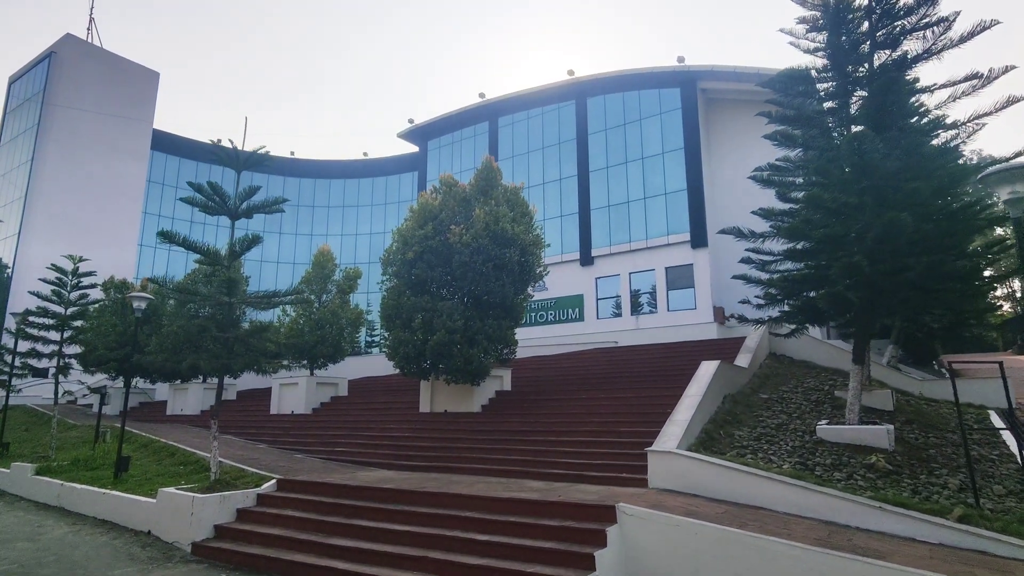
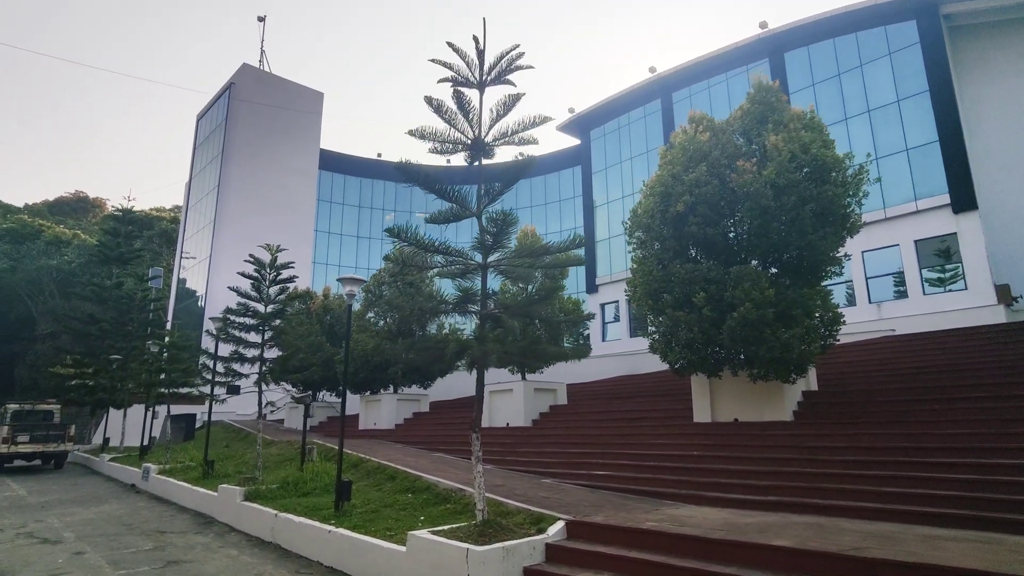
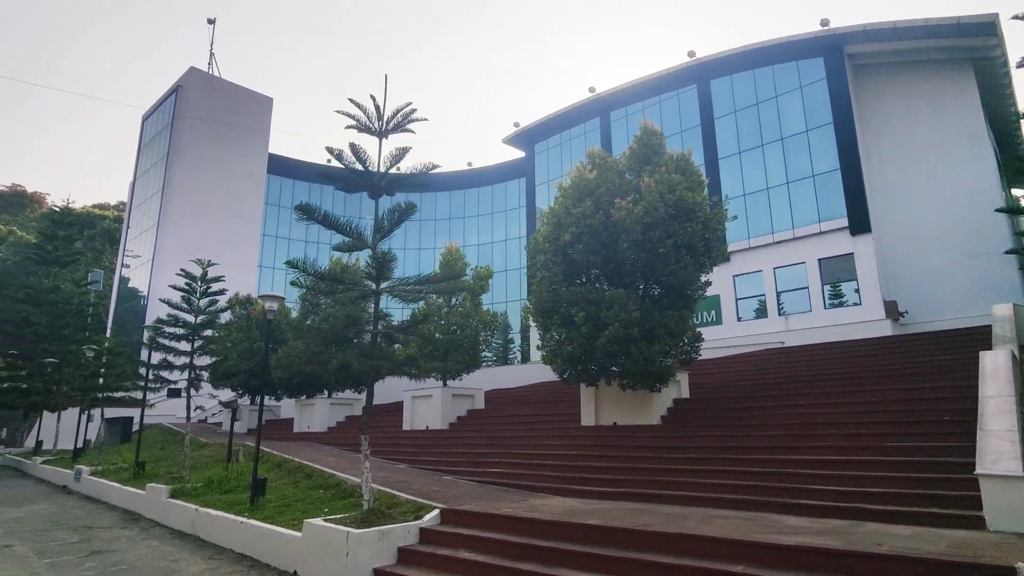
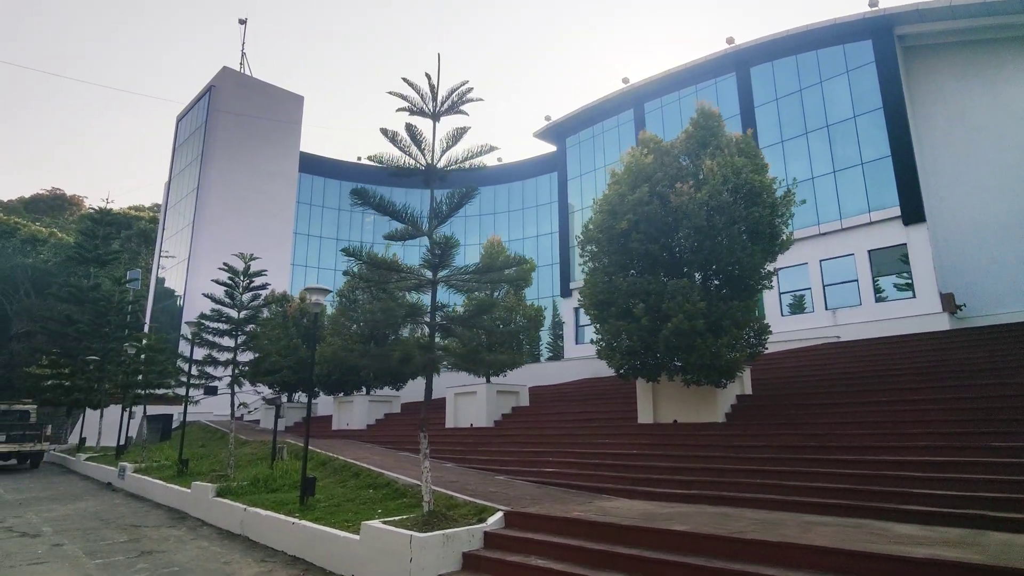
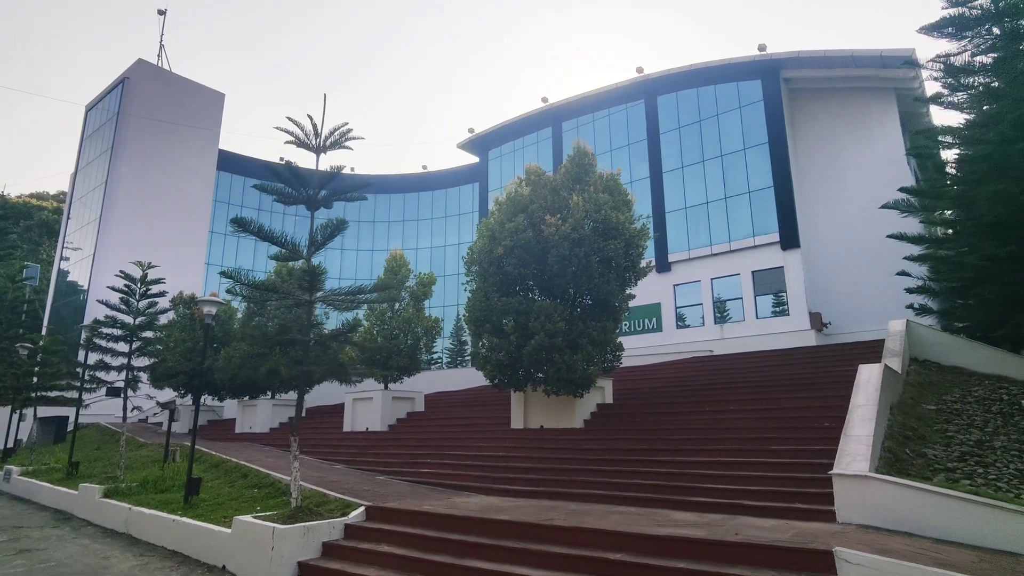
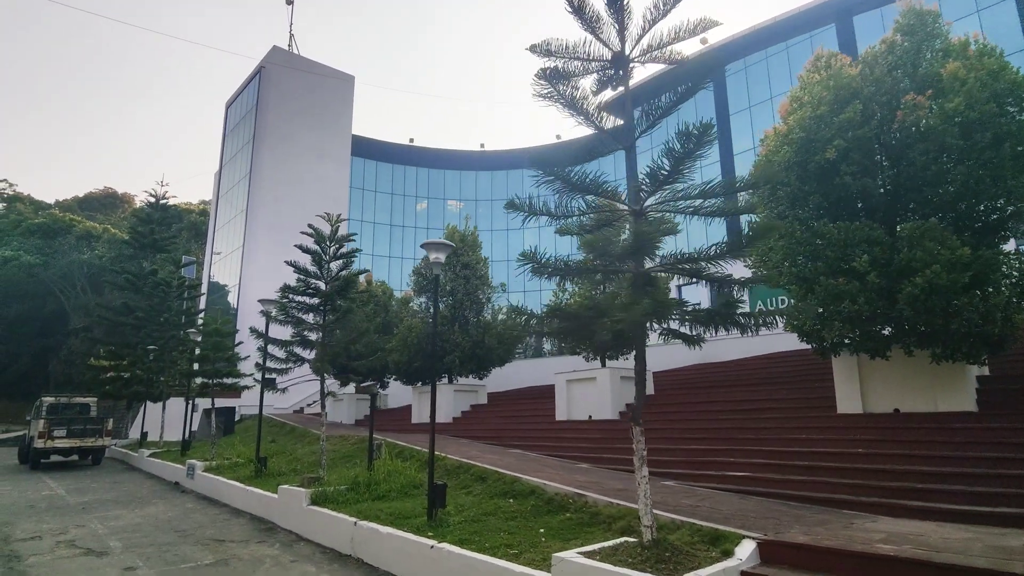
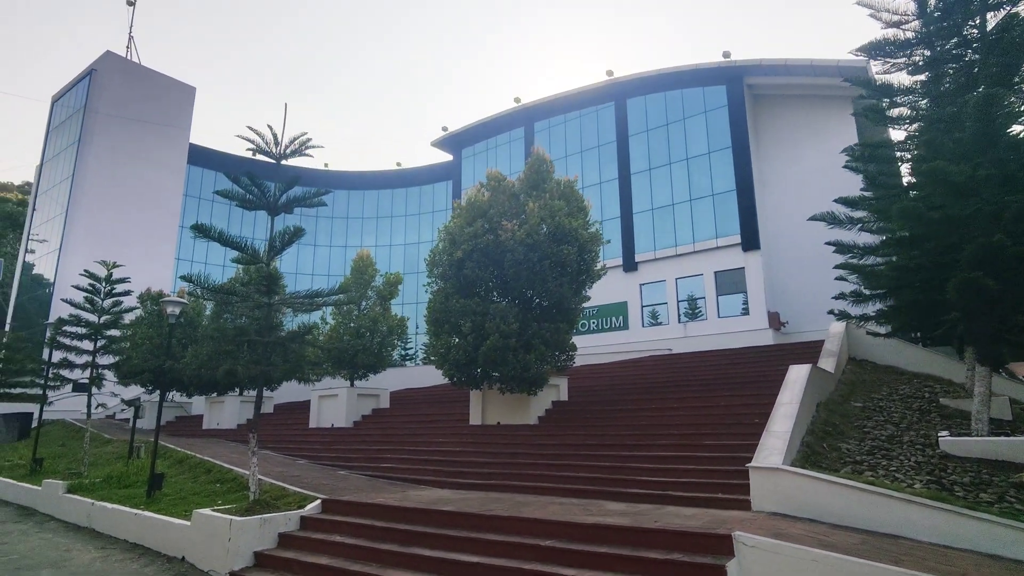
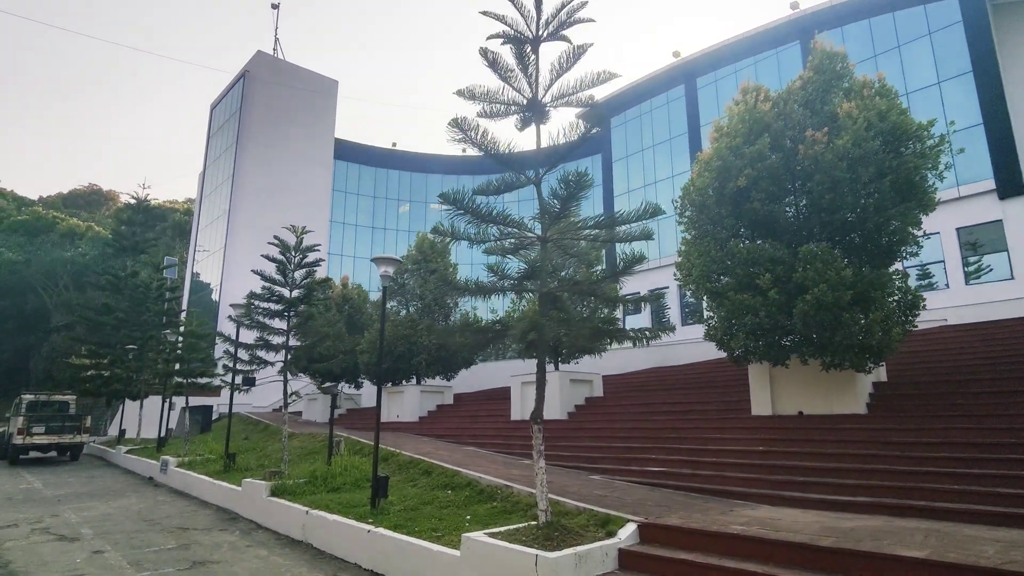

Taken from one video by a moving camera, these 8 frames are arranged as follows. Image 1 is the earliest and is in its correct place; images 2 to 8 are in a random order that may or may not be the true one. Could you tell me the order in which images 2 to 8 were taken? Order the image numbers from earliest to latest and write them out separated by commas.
7, 5, 3, 4, 2, 8, 6
